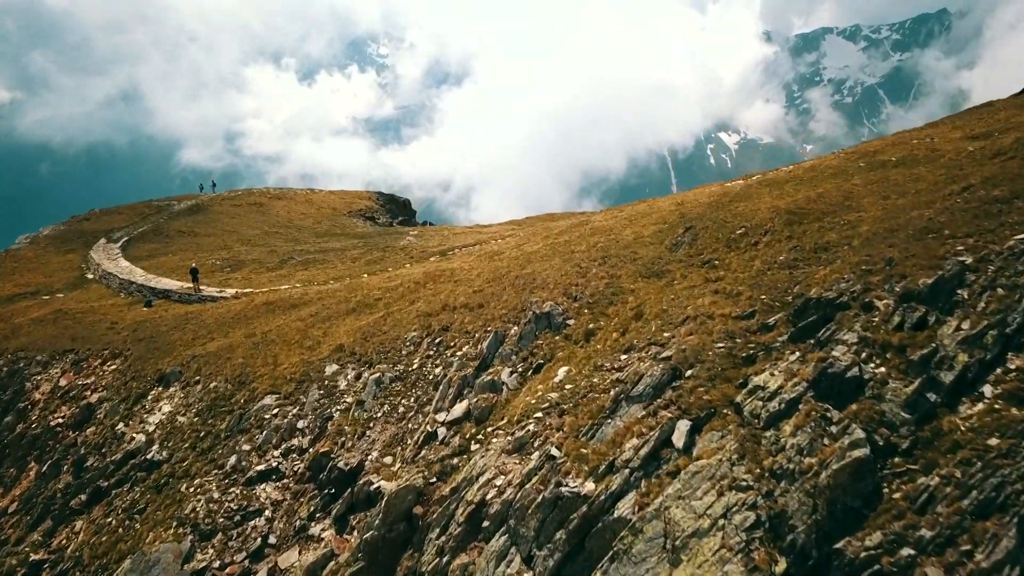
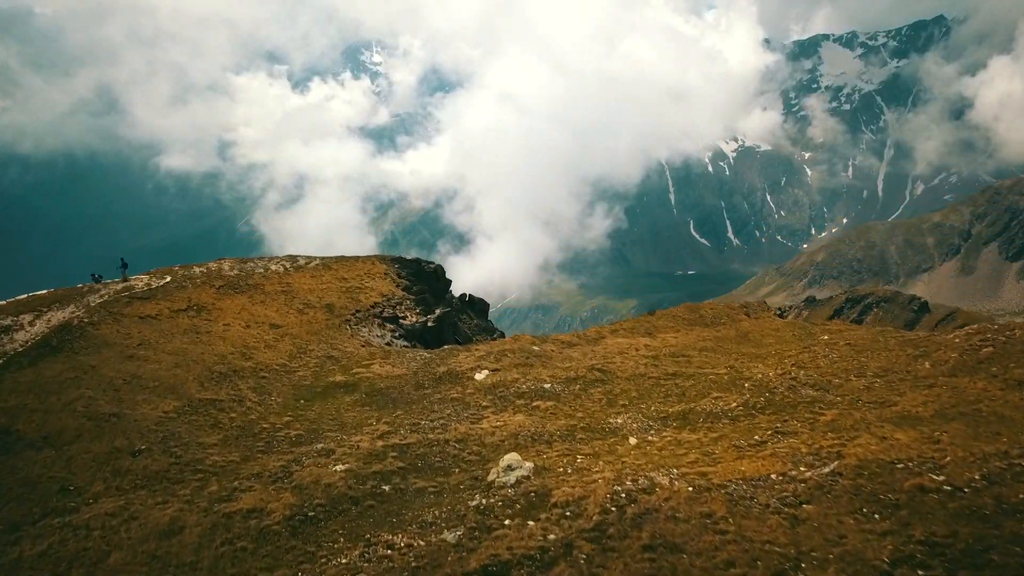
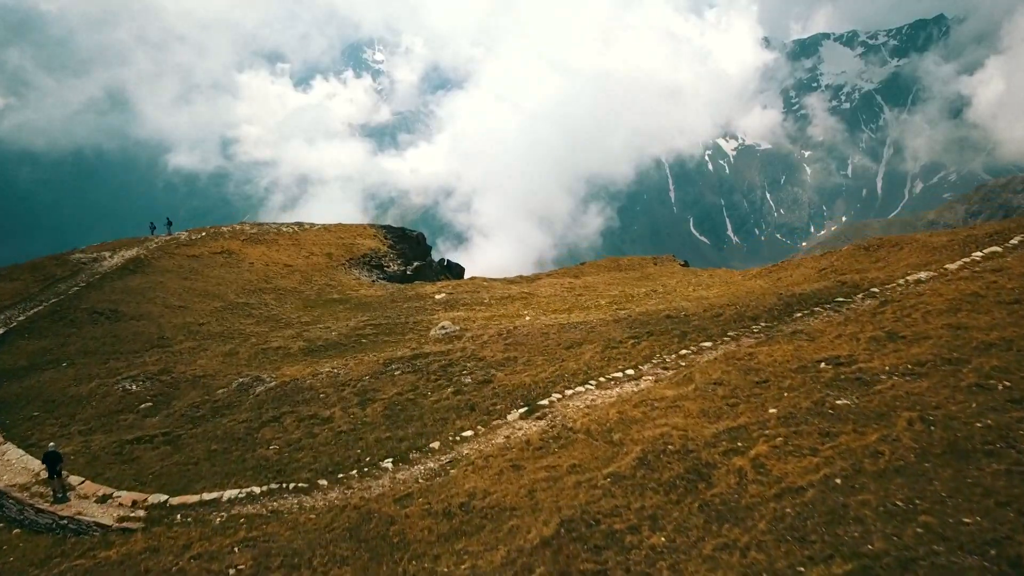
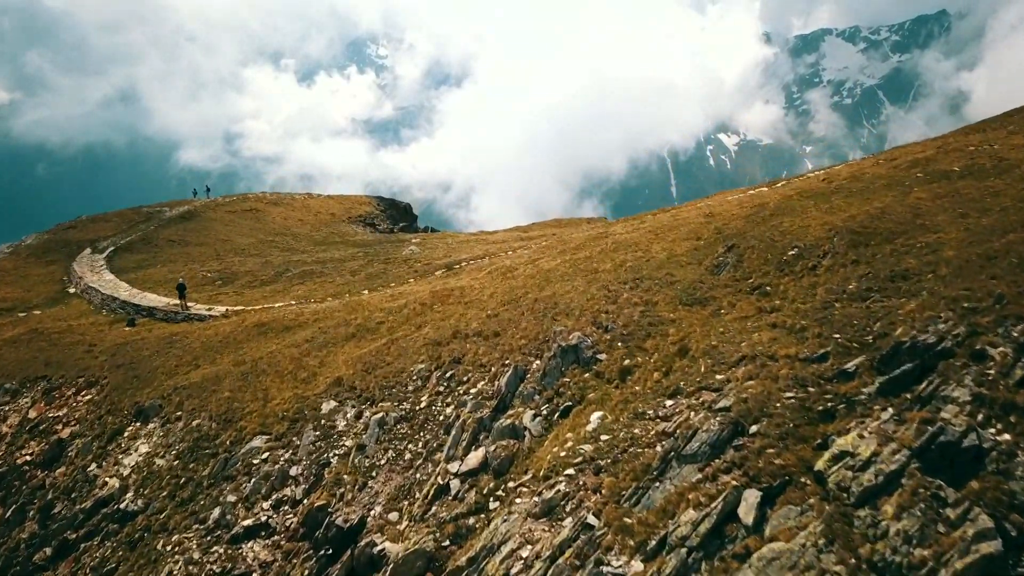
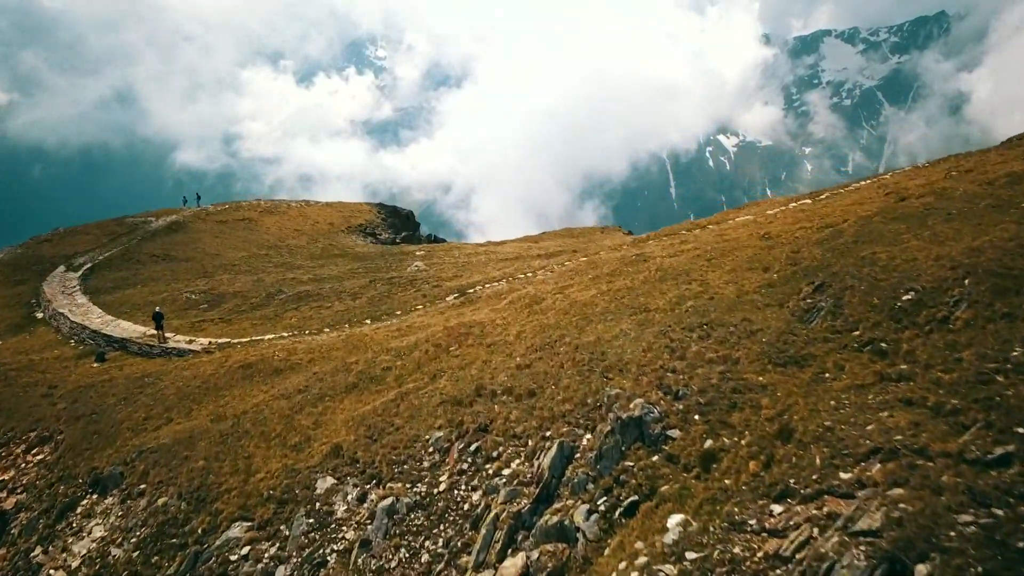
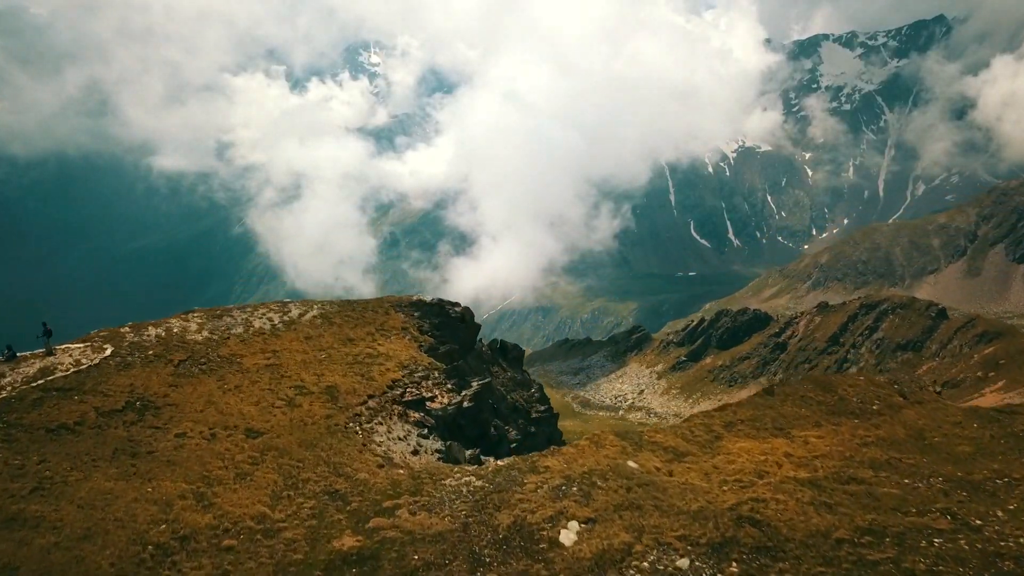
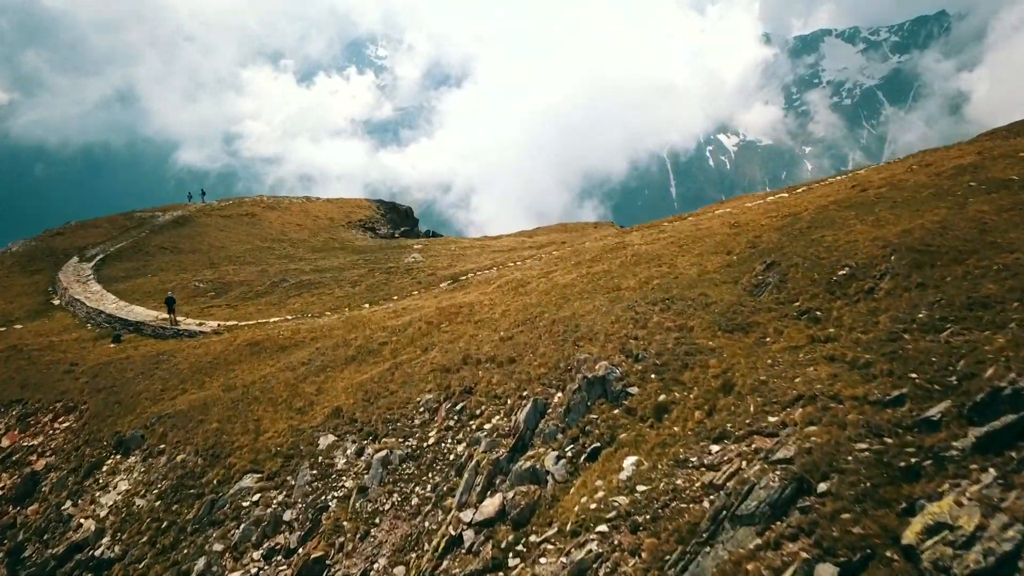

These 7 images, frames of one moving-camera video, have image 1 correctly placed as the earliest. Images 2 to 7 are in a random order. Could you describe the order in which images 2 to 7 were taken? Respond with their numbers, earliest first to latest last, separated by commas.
4, 7, 5, 3, 2, 6
